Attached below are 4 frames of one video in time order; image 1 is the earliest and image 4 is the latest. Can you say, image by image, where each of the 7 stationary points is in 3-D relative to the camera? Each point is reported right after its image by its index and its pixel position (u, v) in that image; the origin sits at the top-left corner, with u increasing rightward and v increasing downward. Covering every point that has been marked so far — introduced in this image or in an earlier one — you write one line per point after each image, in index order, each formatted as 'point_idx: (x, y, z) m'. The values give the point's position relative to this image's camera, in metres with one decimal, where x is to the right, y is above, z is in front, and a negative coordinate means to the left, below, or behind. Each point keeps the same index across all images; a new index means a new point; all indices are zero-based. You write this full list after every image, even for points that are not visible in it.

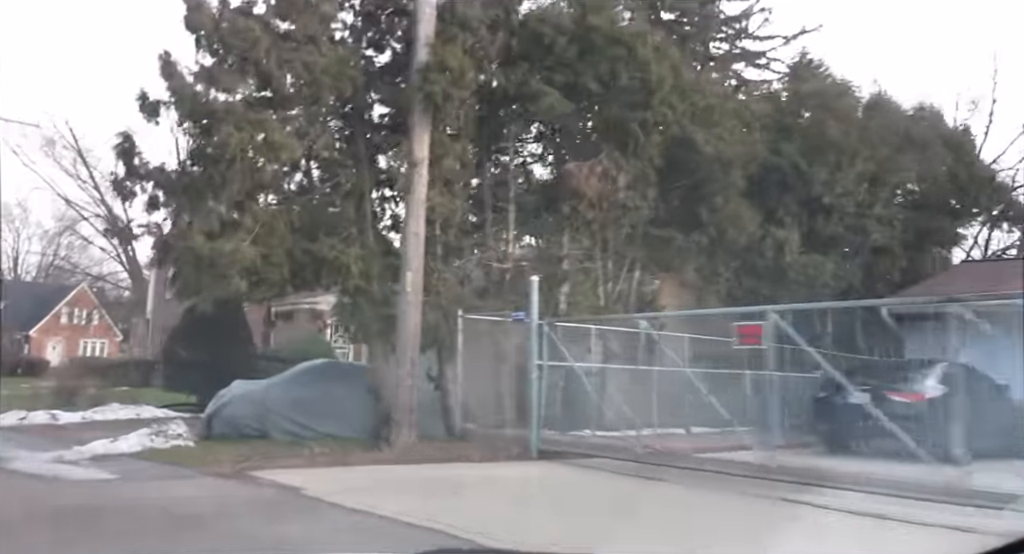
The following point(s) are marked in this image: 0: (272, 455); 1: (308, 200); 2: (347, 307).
0: (-1.8, -1.3, +6.1) m
1: (-1.8, +0.7, +7.0) m
2: (-1.4, -0.3, +6.9) m
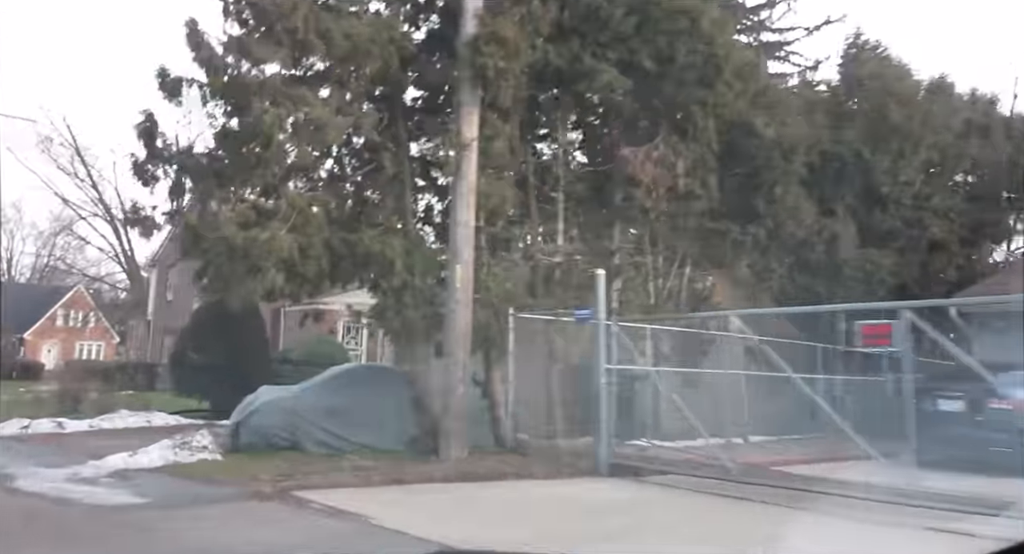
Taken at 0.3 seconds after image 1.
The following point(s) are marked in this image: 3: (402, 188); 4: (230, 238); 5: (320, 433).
0: (-1.3, -1.3, +5.5) m
1: (-1.3, +0.7, +6.3) m
2: (-0.9, -0.2, +6.2) m
3: (-0.9, +0.7, +6.5) m
4: (-1.9, +0.3, +5.5) m
5: (-1.5, -1.3, +6.6) m
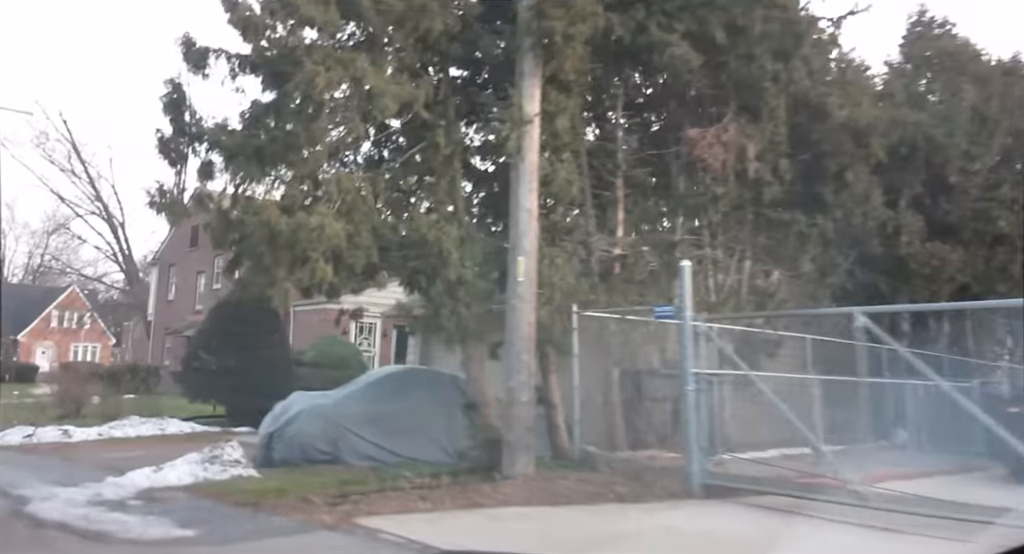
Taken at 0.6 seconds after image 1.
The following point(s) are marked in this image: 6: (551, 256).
0: (-0.9, -1.3, +4.8) m
1: (-0.8, +0.7, +5.6) m
2: (-0.5, -0.2, +5.6) m
3: (-0.4, +0.8, +5.8) m
4: (-1.4, +0.3, +4.9) m
5: (-1.1, -1.2, +5.9) m
6: (+0.3, +0.2, +6.0) m
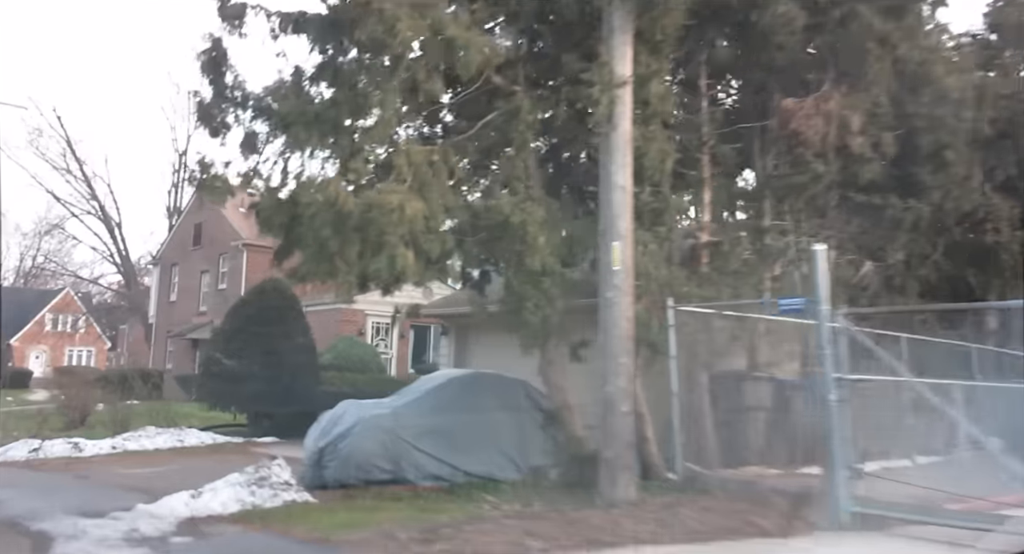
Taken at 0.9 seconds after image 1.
0: (-0.3, -1.2, +4.0) m
1: (-0.3, +0.8, +4.9) m
2: (+0.1, -0.1, +4.8) m
3: (+0.1, +0.8, +5.1) m
4: (-0.9, +0.4, +4.1) m
5: (-0.5, -1.2, +5.1) m
6: (+0.8, +0.2, +5.3) m
